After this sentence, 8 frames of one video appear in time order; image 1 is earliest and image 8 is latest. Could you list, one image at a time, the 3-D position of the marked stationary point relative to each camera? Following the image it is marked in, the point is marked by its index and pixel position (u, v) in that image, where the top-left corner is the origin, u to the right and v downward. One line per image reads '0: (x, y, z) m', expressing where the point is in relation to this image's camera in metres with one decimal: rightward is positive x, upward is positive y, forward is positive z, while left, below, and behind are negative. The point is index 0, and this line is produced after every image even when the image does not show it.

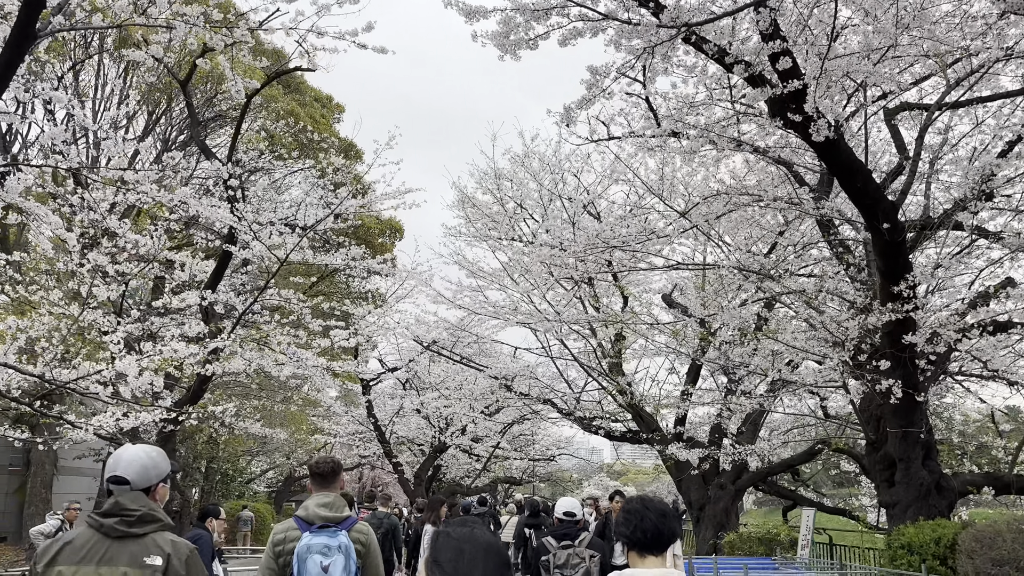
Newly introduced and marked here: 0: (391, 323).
0: (-1.9, -0.6, +12.3) m
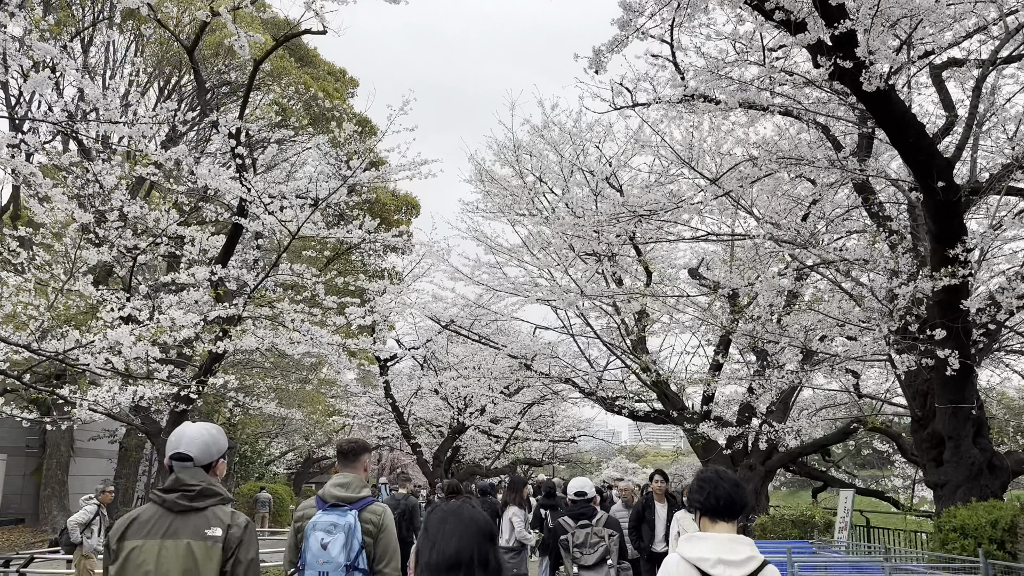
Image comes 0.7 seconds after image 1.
0: (-1.6, -0.2, +12.0) m
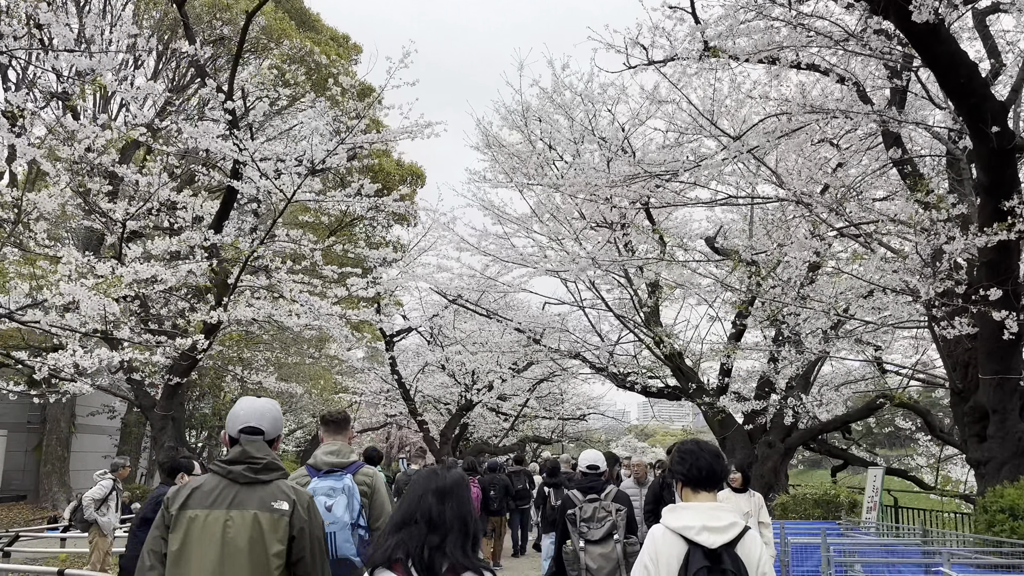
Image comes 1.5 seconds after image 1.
0: (-1.4, +0.2, +11.6) m
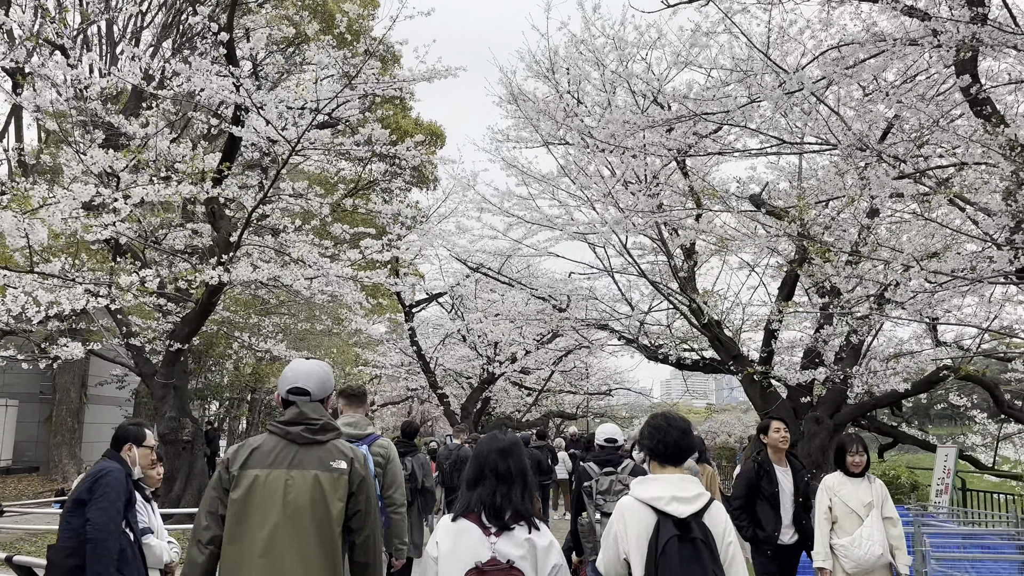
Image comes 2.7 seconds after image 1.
0: (-1.1, +0.7, +10.9) m
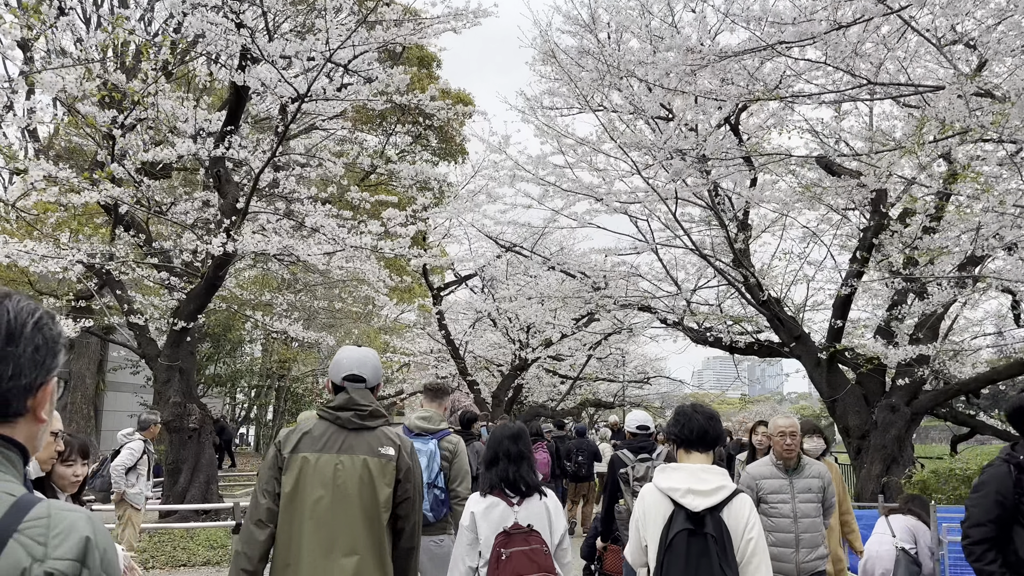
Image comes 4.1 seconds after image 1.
0: (-0.7, +1.0, +10.1) m
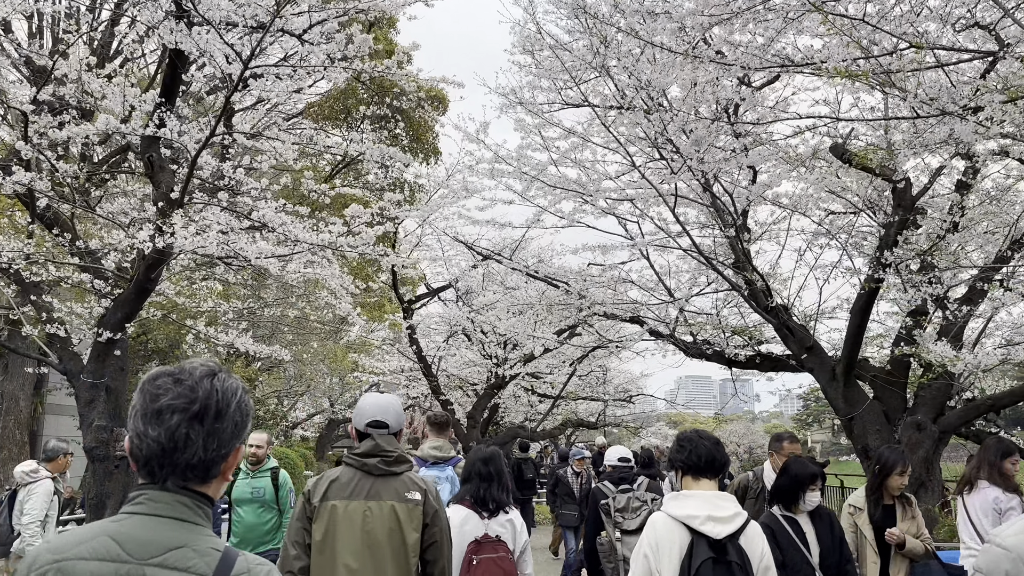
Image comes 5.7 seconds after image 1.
0: (-0.9, +0.9, +9.2) m
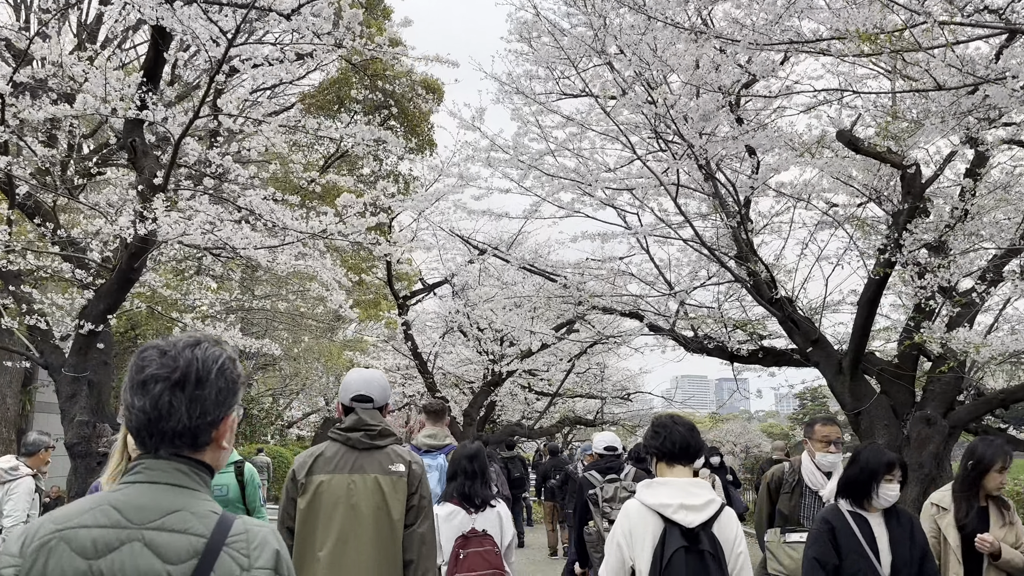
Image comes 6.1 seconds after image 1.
0: (-1.0, +1.0, +8.9) m
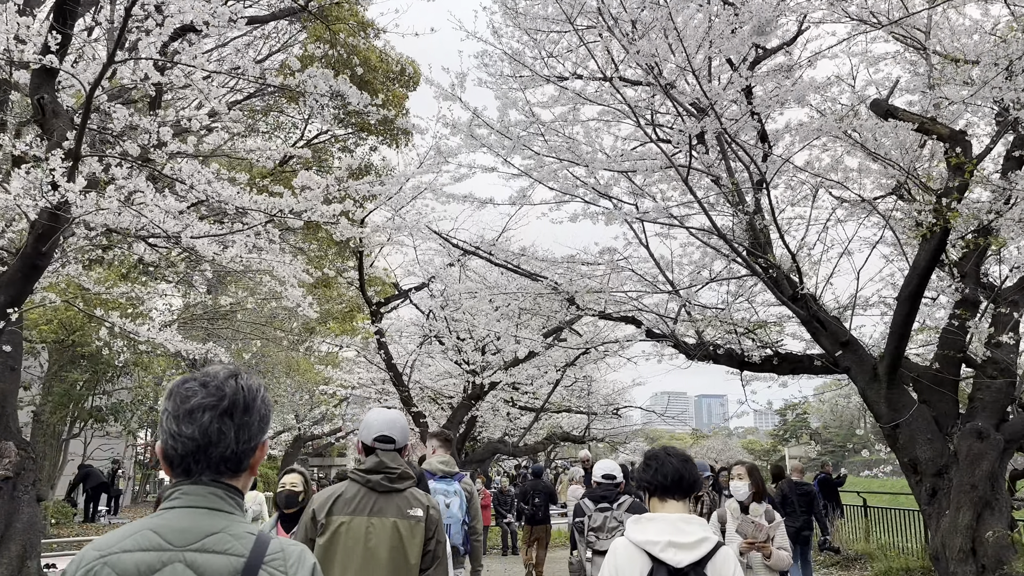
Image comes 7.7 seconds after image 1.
0: (-1.1, +1.0, +8.0) m
